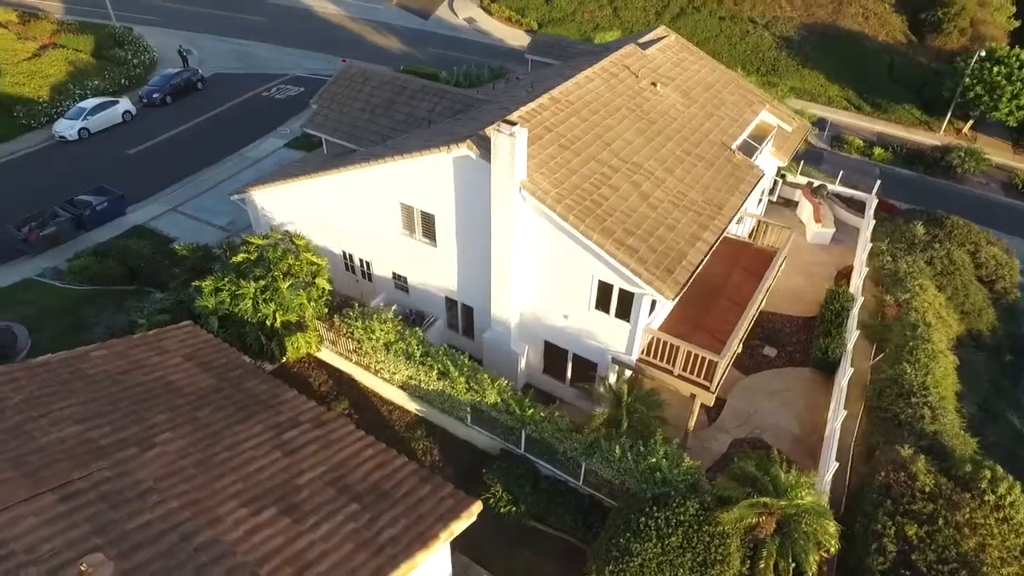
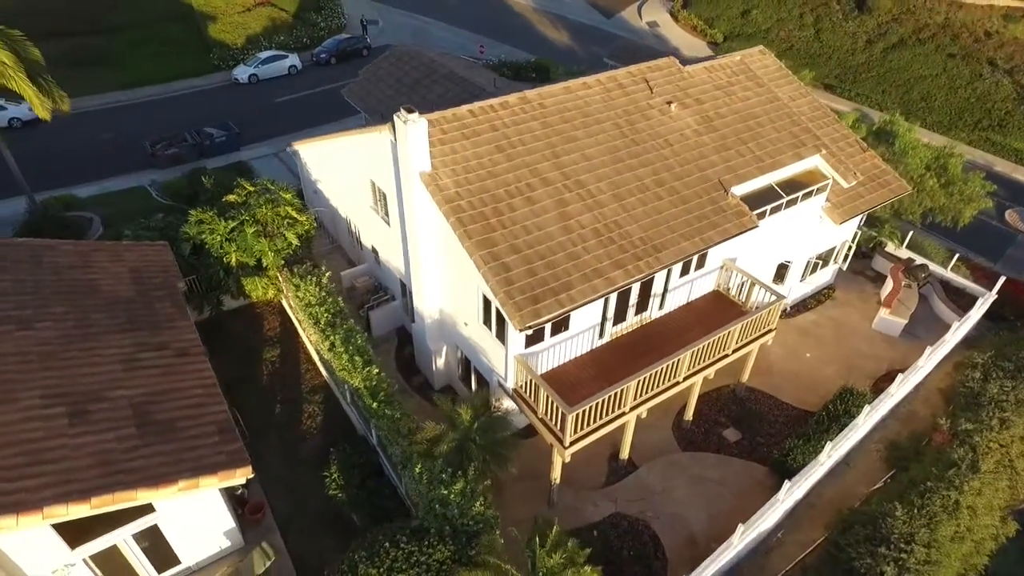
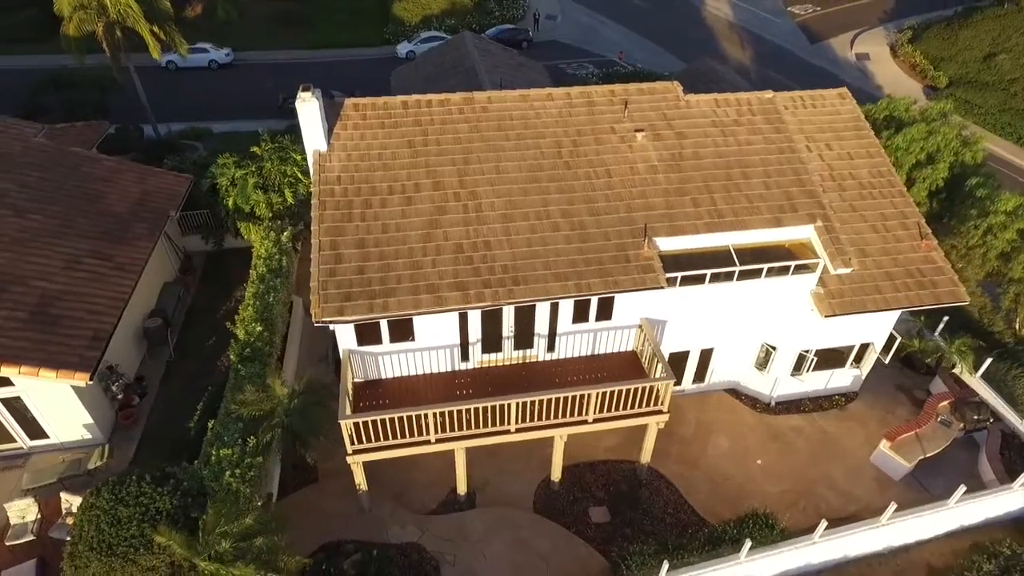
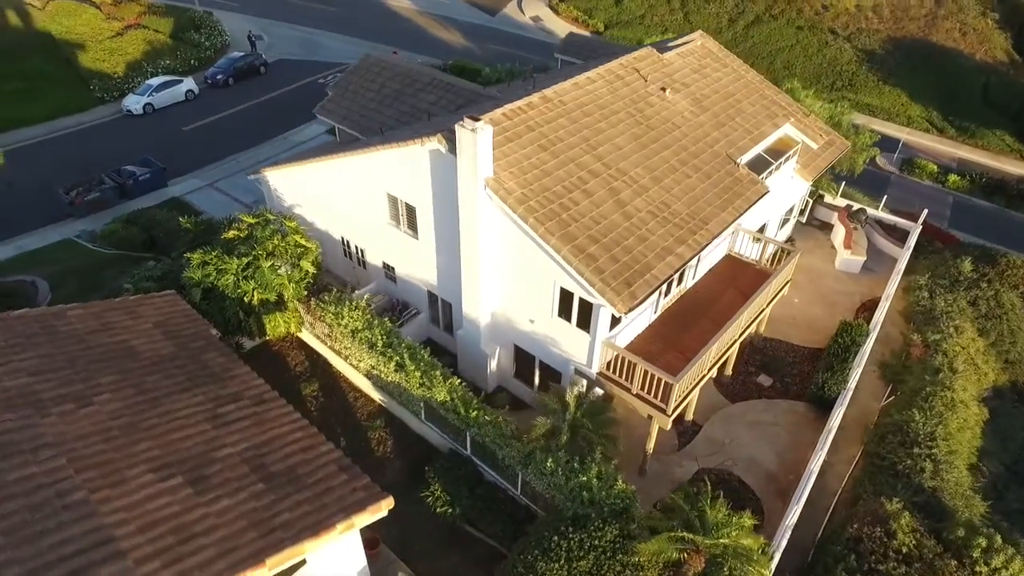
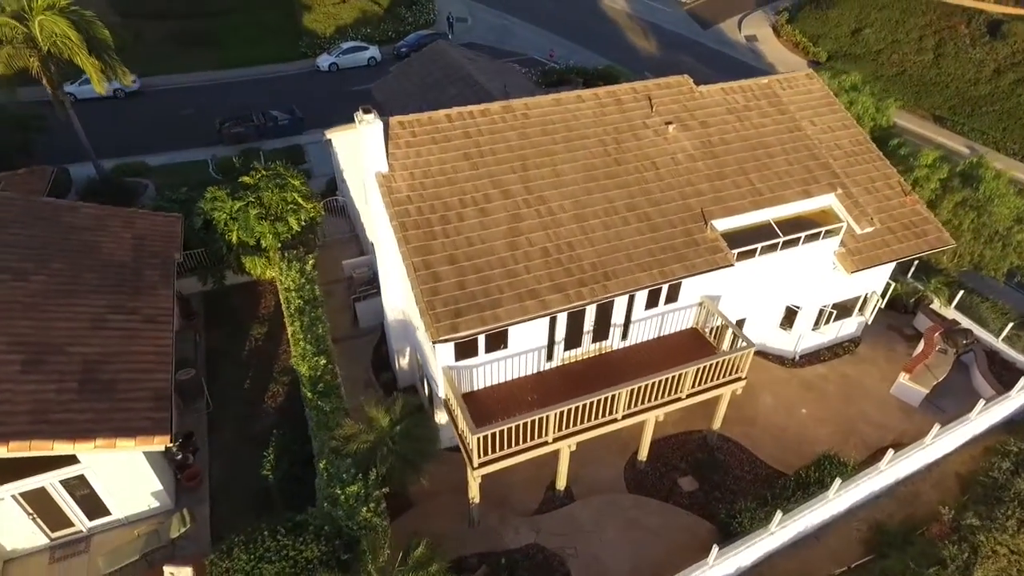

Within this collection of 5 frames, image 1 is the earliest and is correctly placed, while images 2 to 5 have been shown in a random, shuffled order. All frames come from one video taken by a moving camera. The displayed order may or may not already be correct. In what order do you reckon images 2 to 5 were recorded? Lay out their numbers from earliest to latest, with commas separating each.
4, 2, 5, 3
